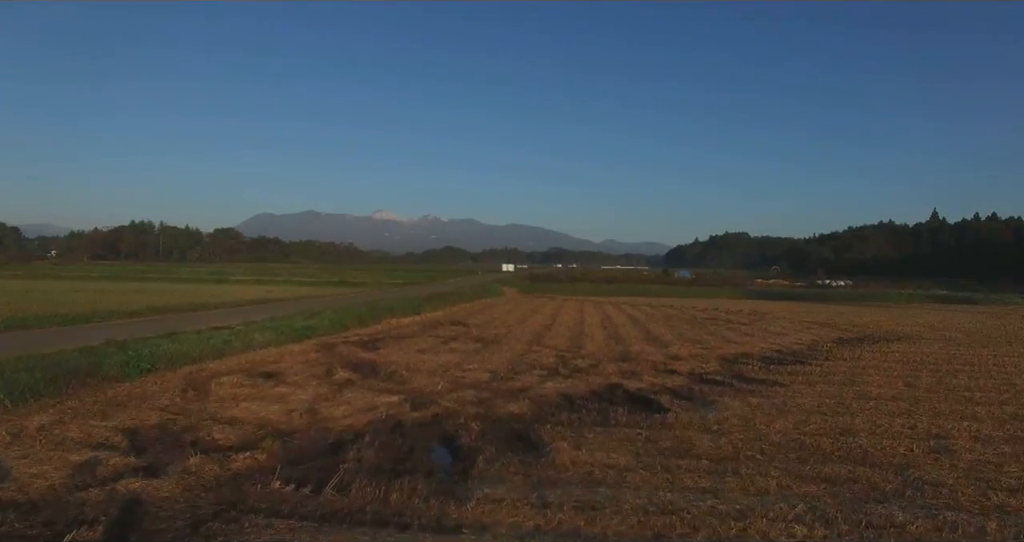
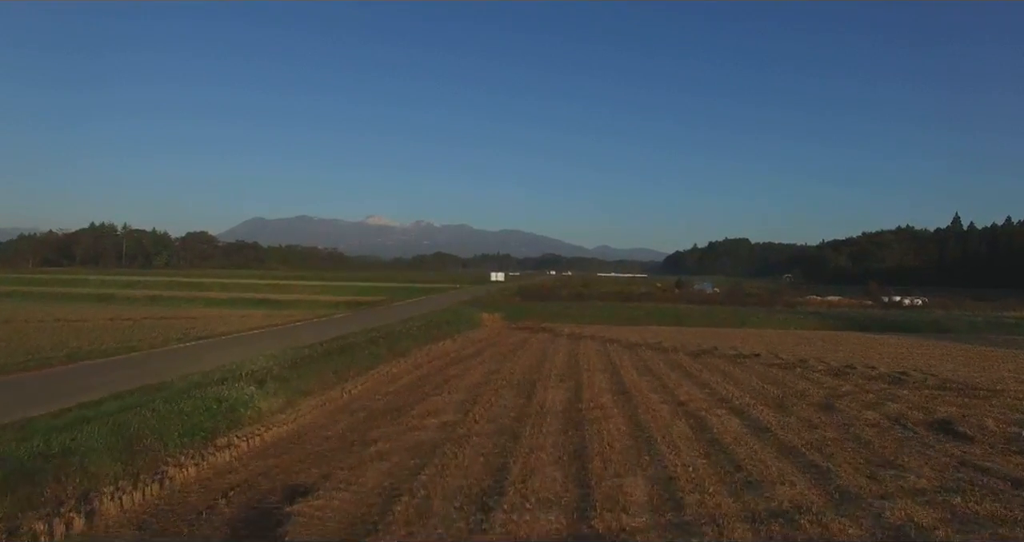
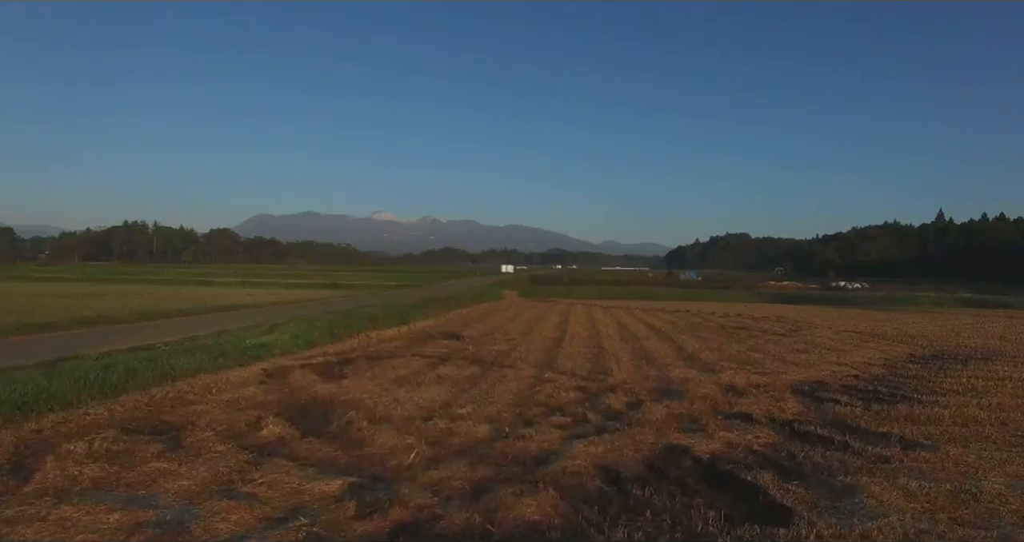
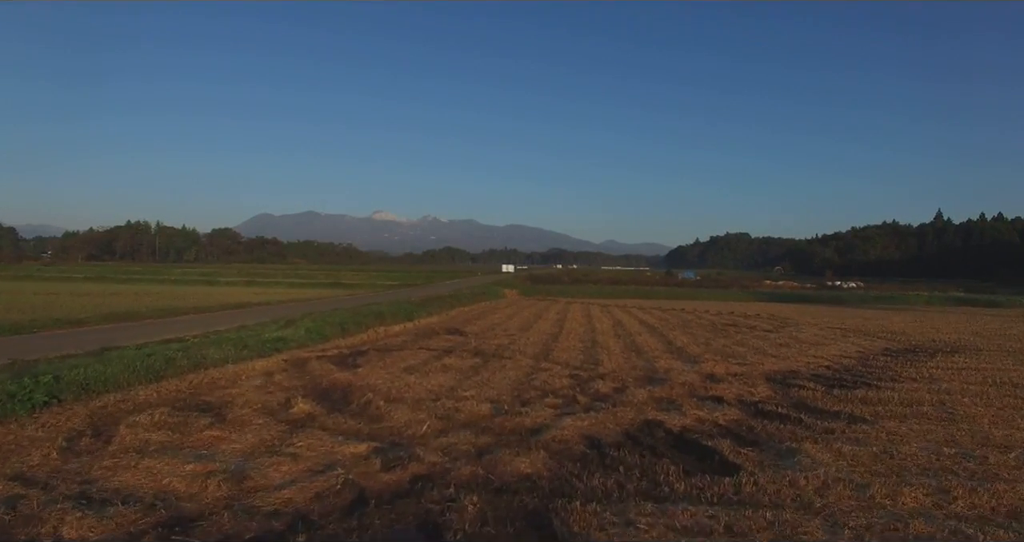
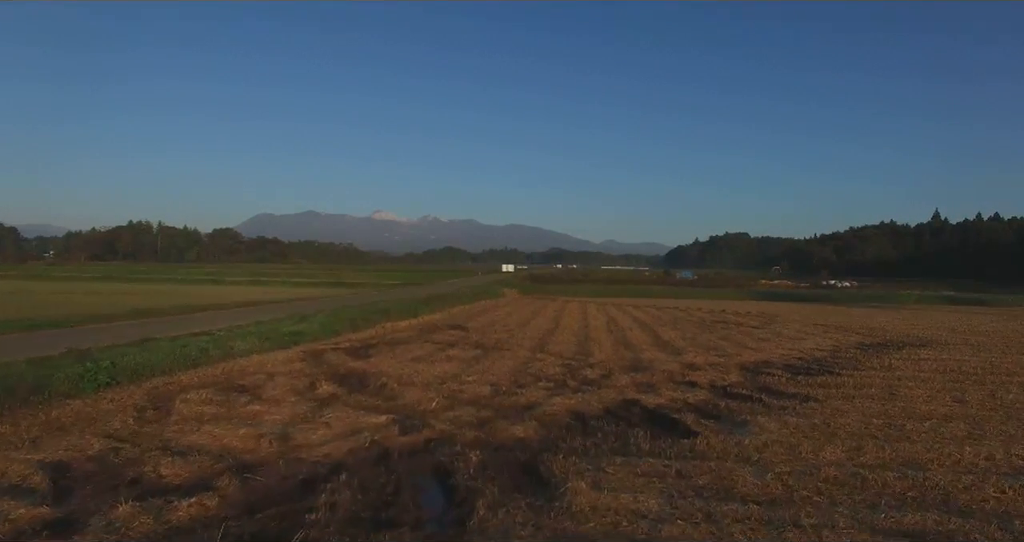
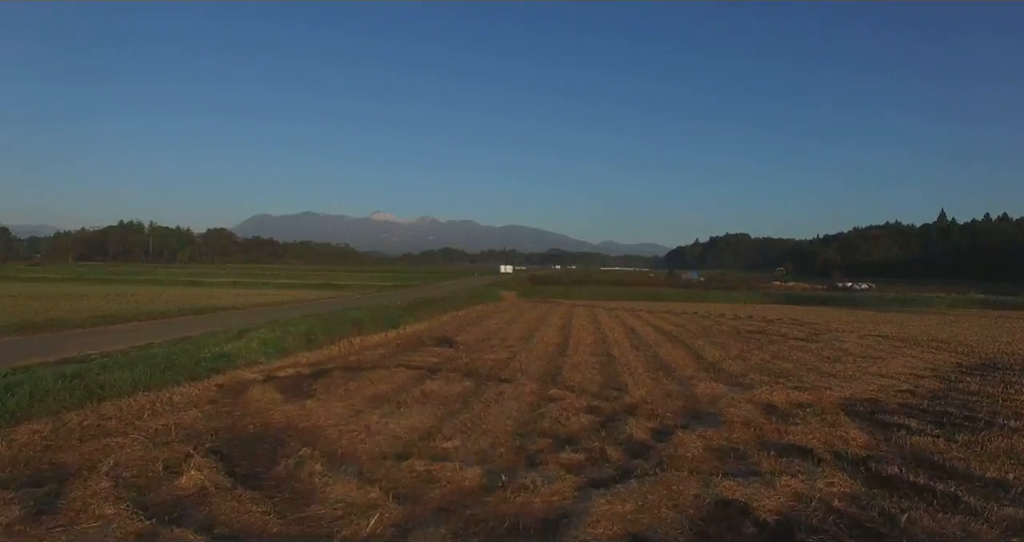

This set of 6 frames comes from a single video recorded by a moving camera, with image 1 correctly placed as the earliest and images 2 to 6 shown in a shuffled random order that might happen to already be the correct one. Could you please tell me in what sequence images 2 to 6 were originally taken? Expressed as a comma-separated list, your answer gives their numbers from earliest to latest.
5, 4, 3, 6, 2
